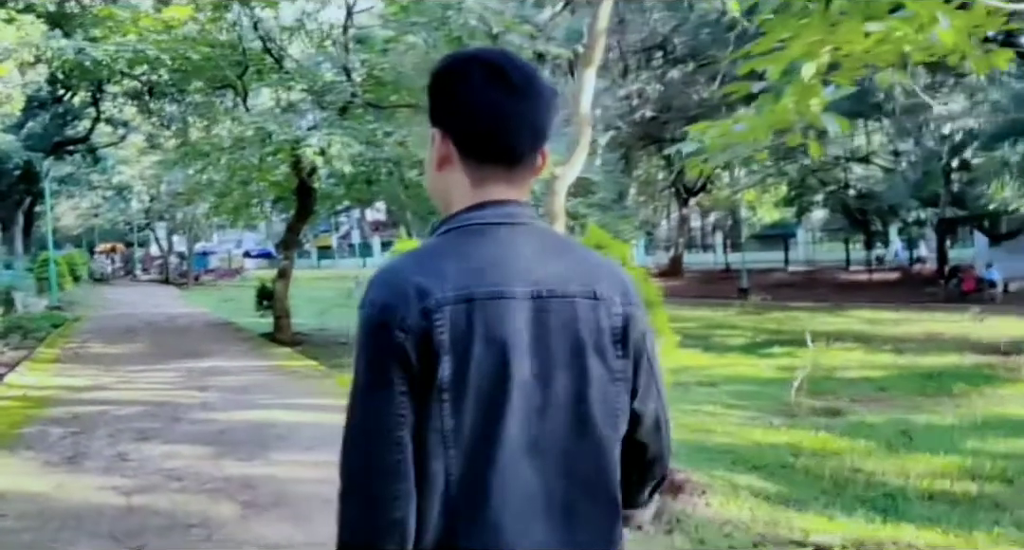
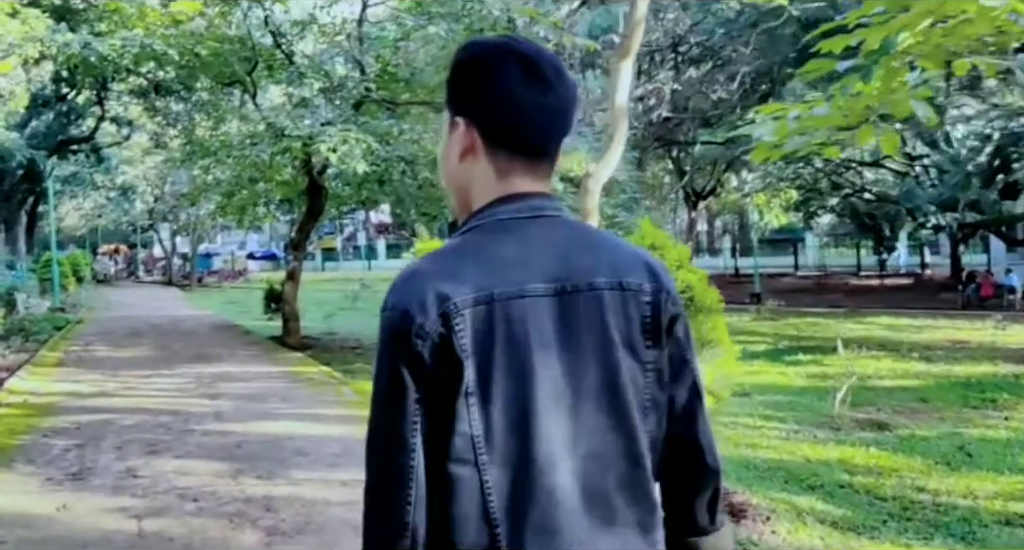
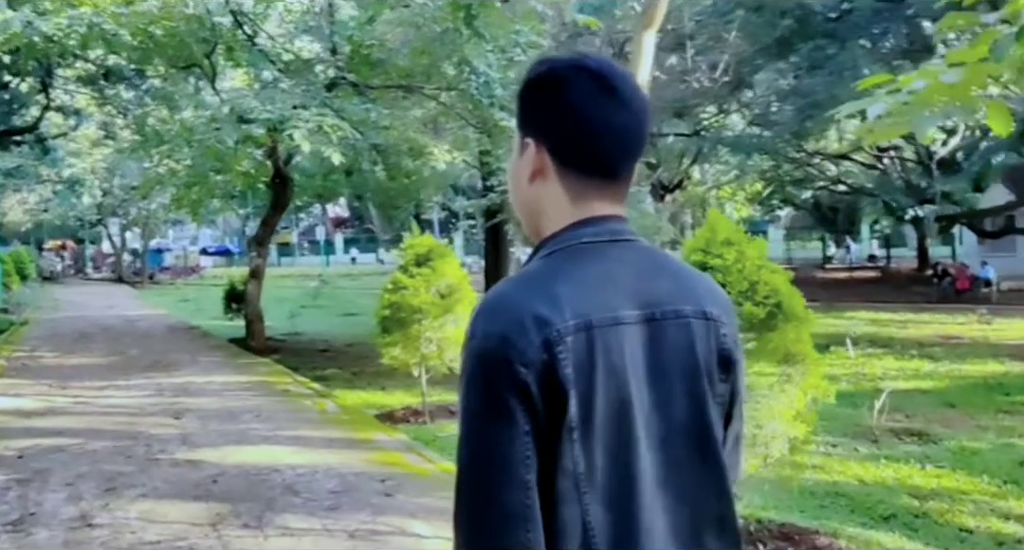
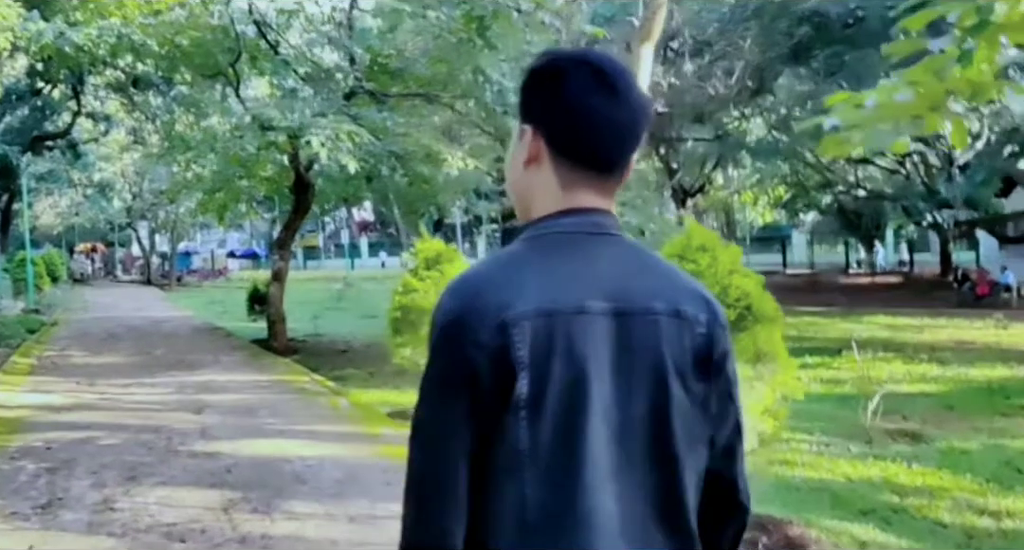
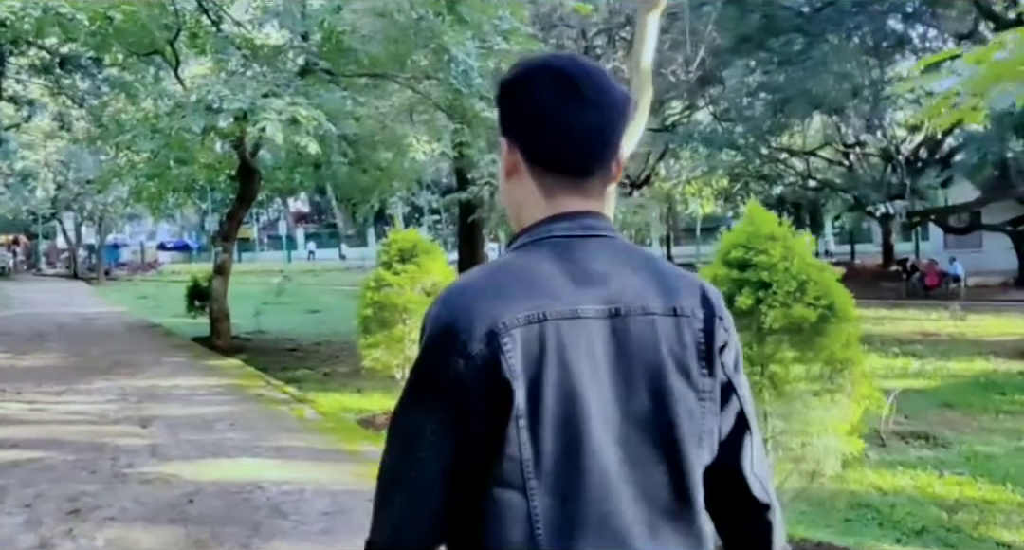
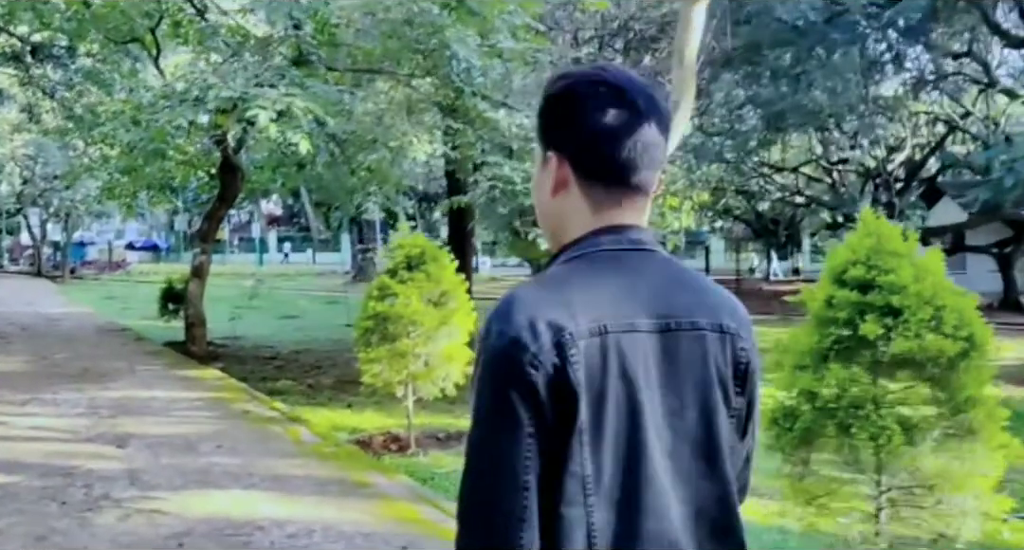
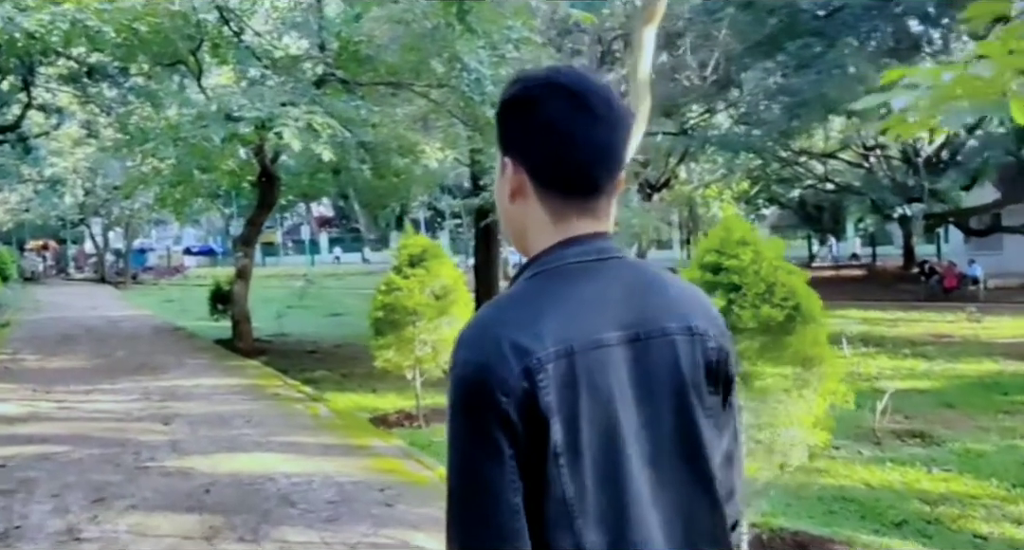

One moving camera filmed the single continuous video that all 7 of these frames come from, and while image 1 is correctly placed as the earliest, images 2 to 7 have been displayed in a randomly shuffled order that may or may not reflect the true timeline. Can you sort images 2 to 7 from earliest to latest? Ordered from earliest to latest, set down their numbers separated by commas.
2, 4, 3, 7, 5, 6
